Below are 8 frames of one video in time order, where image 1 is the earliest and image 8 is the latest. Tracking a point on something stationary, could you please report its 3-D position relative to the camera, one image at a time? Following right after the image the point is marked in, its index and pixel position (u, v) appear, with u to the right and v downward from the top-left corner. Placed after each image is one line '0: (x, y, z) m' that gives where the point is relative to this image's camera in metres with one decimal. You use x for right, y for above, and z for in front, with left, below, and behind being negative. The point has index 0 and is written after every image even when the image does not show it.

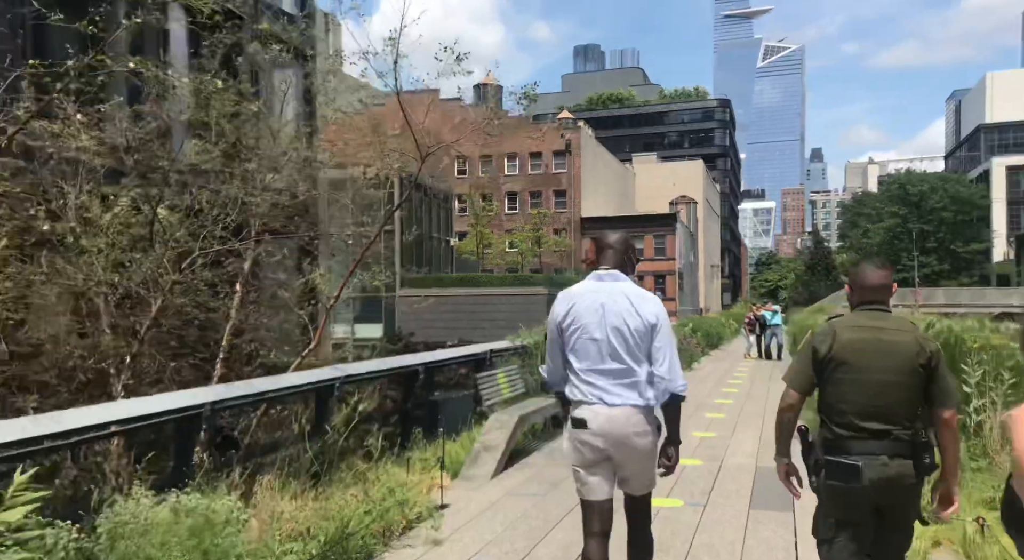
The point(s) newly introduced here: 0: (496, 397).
0: (-0.2, -1.4, +9.6) m
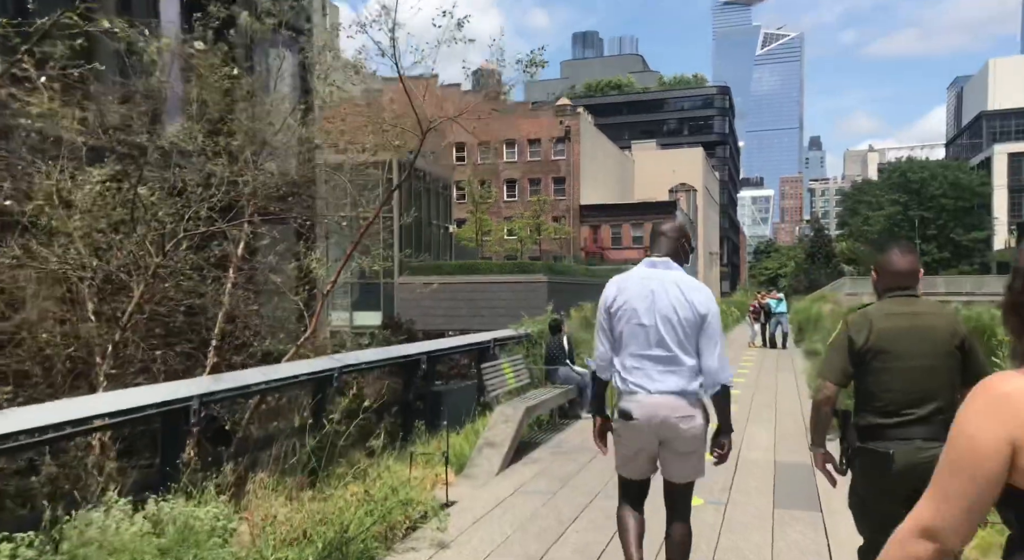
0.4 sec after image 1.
0: (-0.1, -1.2, +9.2) m
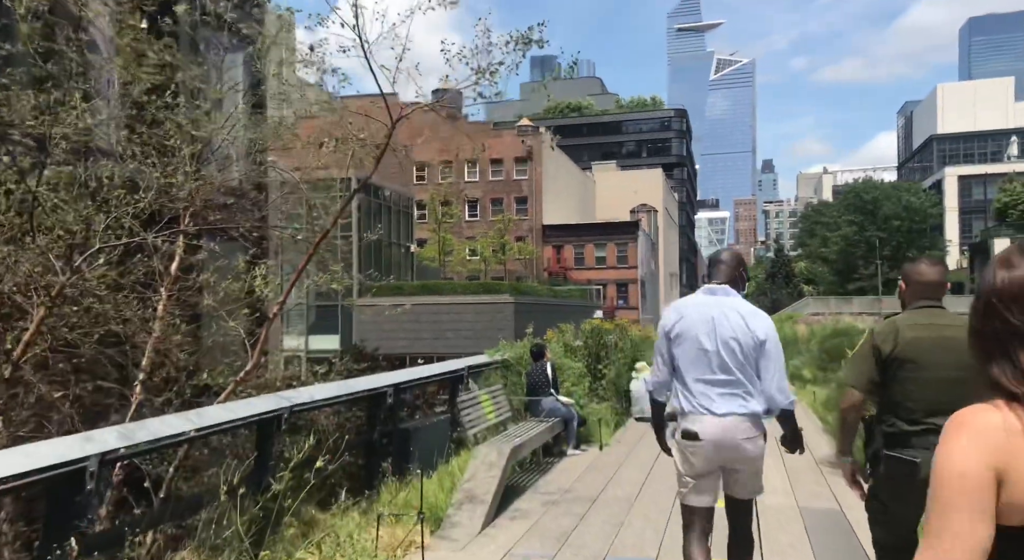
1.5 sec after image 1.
0: (-0.3, -1.4, +8.1) m
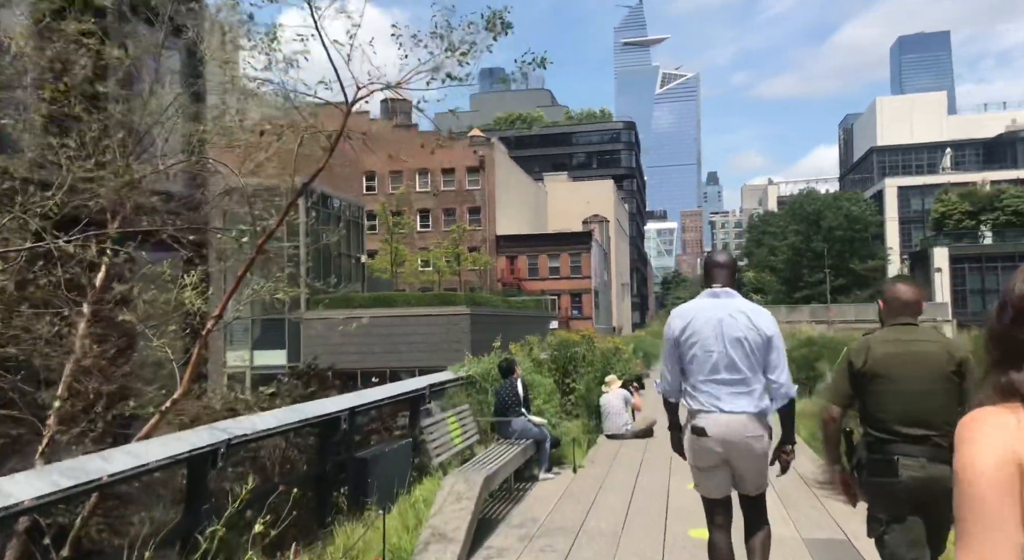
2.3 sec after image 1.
0: (-0.6, -1.5, +7.3) m
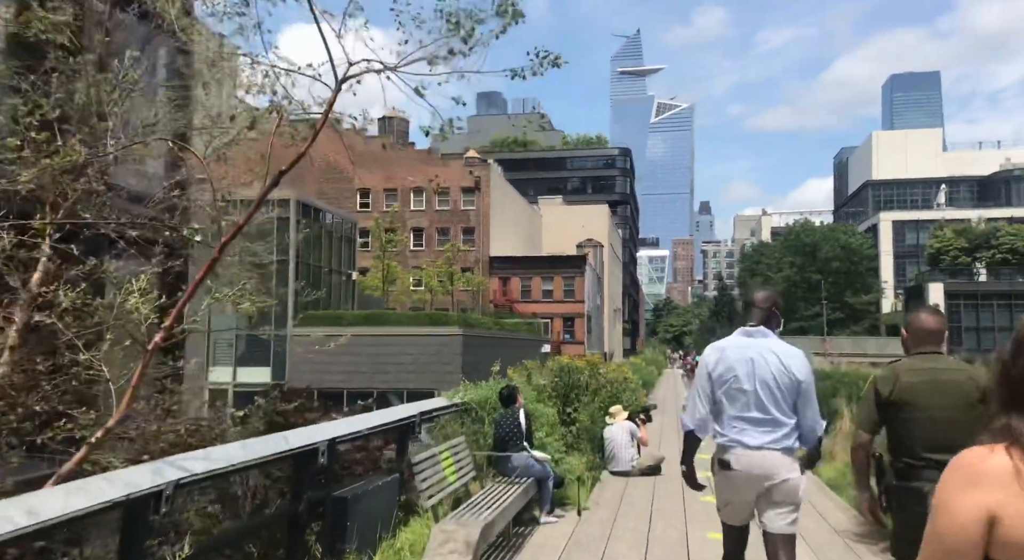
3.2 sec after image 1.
0: (-0.6, -1.6, +6.4) m
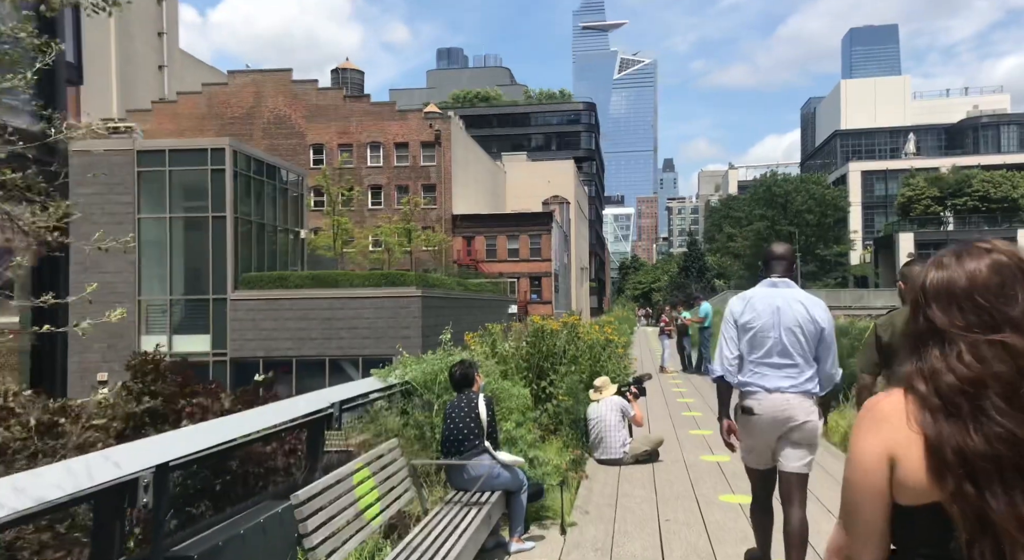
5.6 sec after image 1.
0: (-0.8, -1.2, +4.3) m
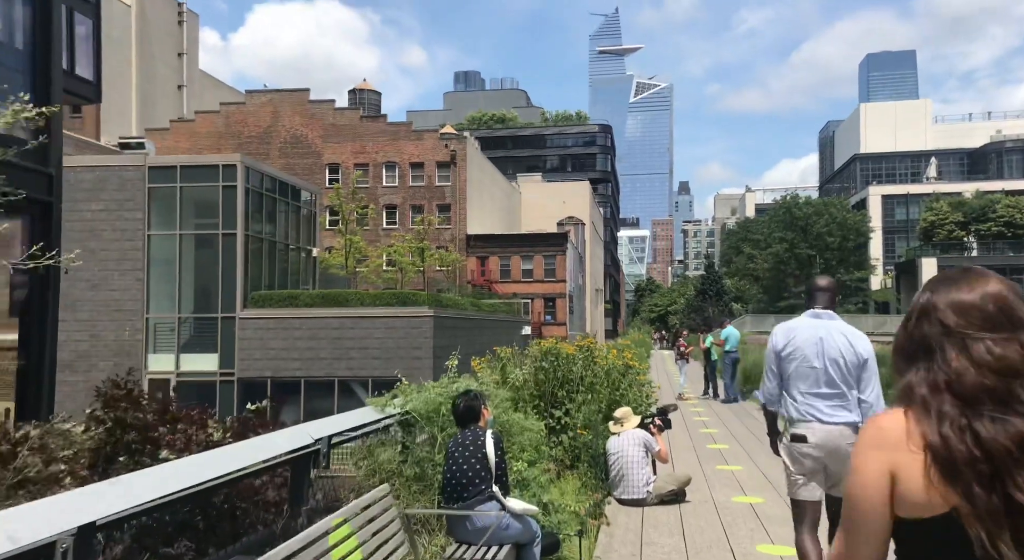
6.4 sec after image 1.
0: (-0.8, -1.3, +3.6) m
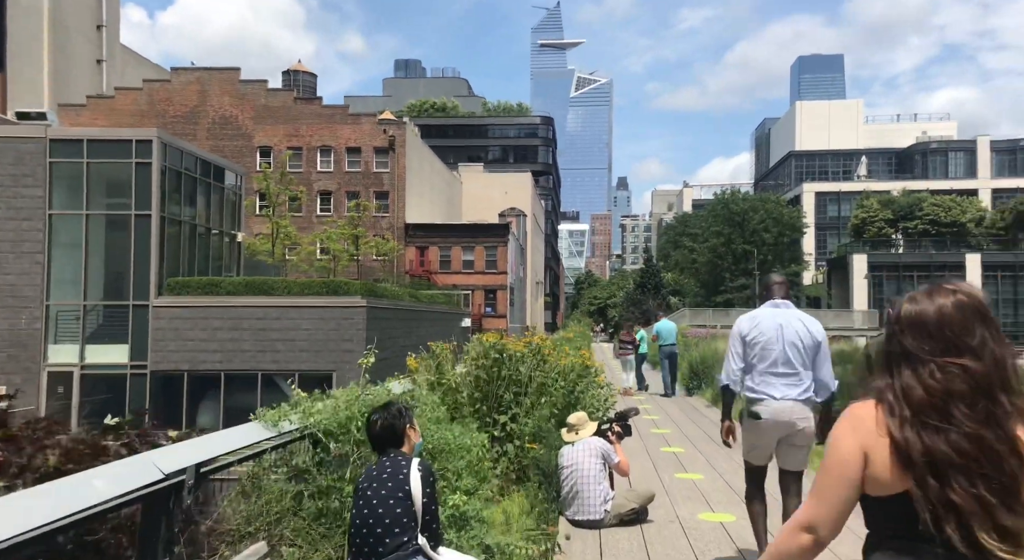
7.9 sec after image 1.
0: (-1.0, -1.2, +2.4) m
